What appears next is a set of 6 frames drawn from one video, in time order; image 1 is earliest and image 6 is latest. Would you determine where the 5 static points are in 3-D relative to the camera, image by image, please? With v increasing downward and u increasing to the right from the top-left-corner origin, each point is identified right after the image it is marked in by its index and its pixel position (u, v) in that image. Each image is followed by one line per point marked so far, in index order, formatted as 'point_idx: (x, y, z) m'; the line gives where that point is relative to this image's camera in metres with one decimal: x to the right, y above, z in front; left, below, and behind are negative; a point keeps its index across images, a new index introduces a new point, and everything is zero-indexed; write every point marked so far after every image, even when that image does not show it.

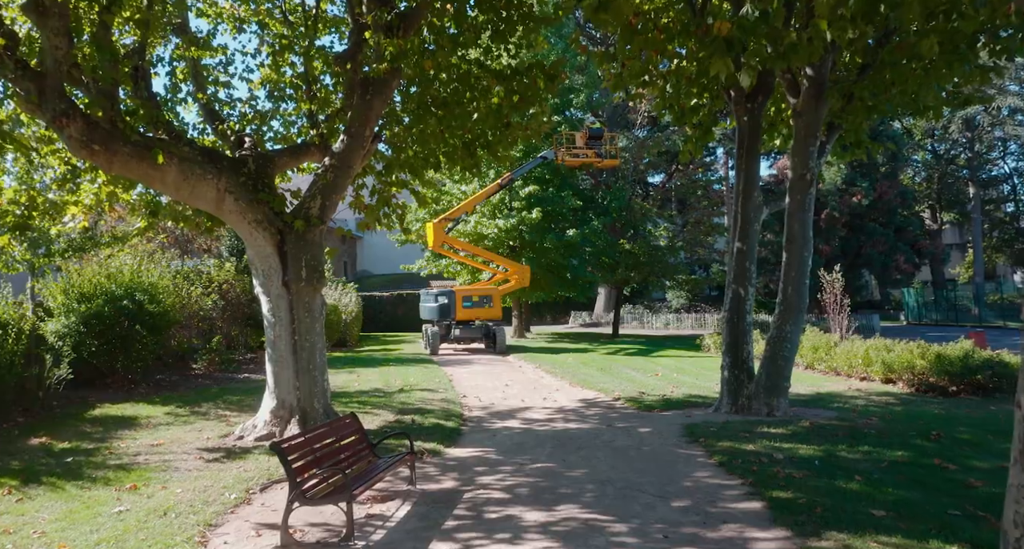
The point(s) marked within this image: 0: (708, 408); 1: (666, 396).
0: (+2.8, -1.9, +11.4) m
1: (+2.5, -1.9, +12.5) m
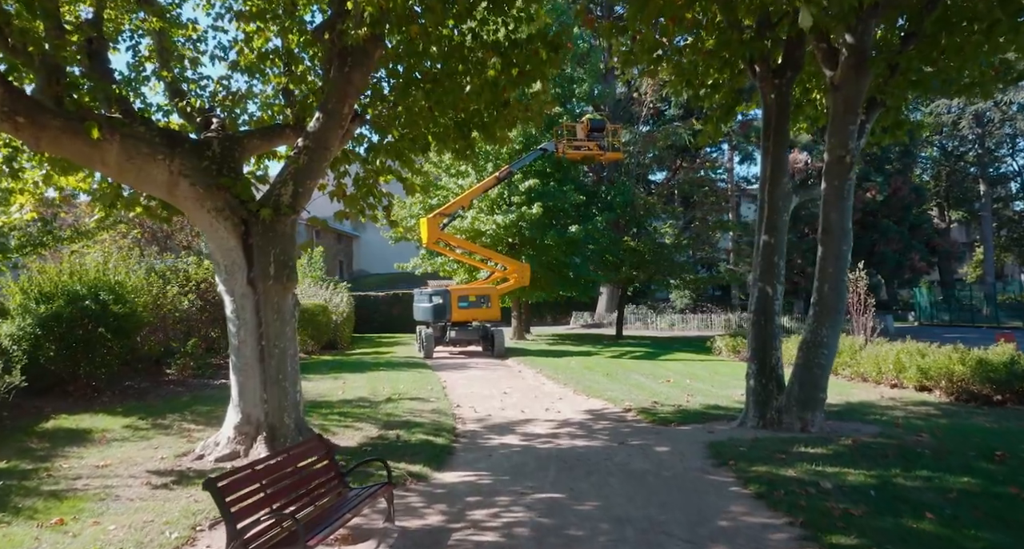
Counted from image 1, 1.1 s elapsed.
0: (+2.8, -1.9, +10.1) m
1: (+2.4, -1.9, +11.2) m
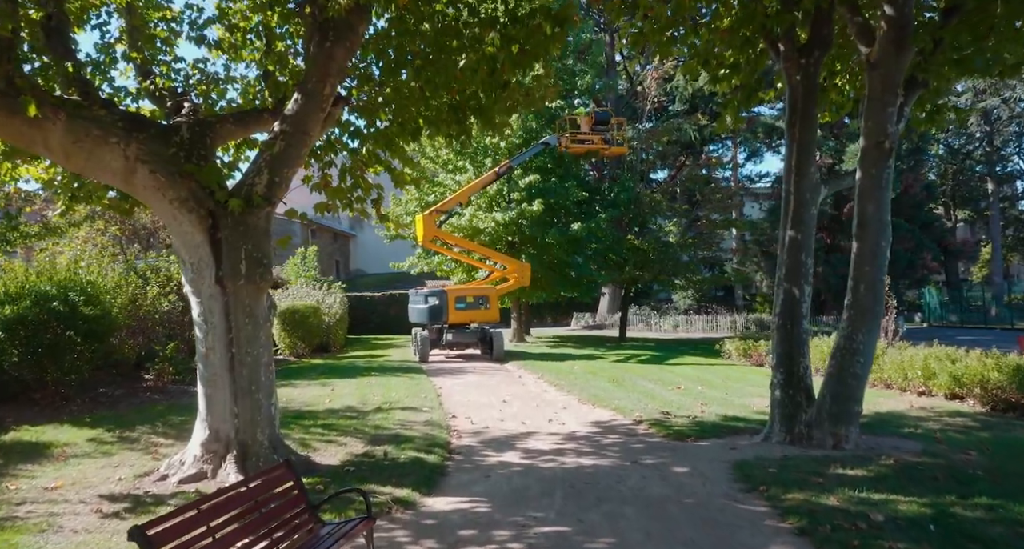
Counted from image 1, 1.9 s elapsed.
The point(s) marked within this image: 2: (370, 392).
0: (+2.8, -1.9, +9.2) m
1: (+2.4, -1.9, +10.3) m
2: (-2.3, -2.0, +13.1) m
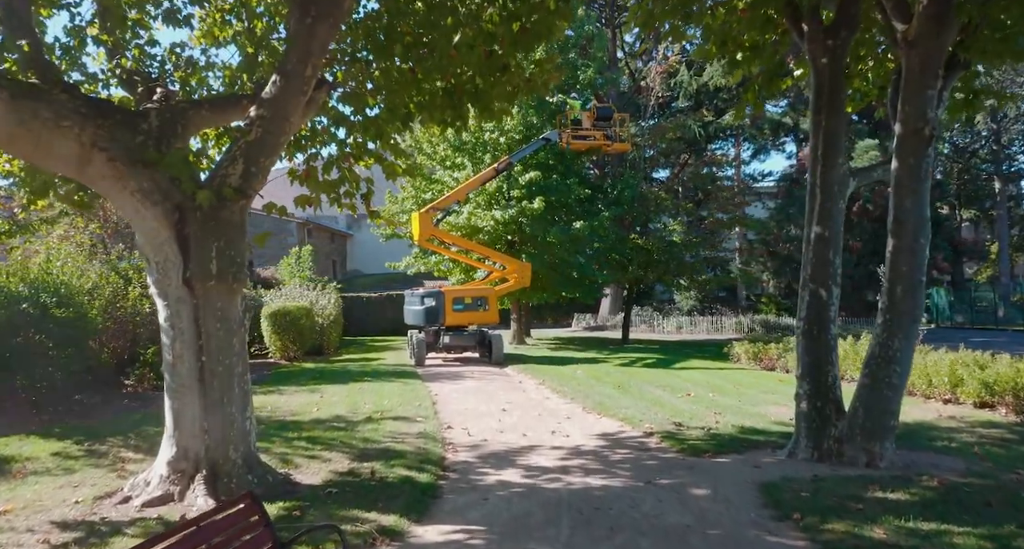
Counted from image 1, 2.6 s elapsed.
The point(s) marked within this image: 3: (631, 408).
0: (+2.8, -1.9, +8.4) m
1: (+2.4, -1.9, +9.5) m
2: (-2.3, -2.0, +12.3) m
3: (+1.7, -1.9, +11.4) m
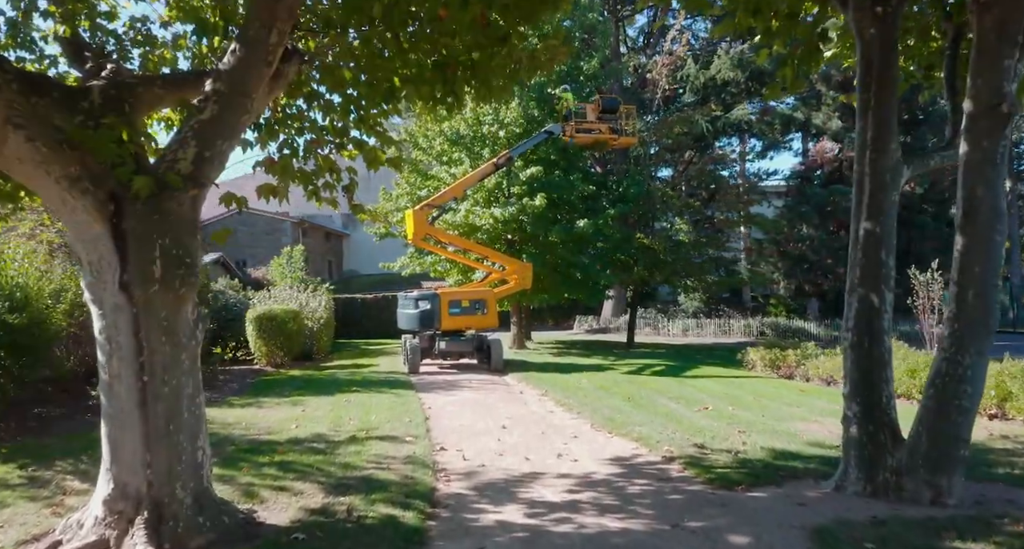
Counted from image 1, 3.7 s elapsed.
0: (+2.8, -1.9, +7.2) m
1: (+2.4, -1.9, +8.3) m
2: (-2.3, -2.0, +11.2) m
3: (+1.7, -1.9, +10.3) m
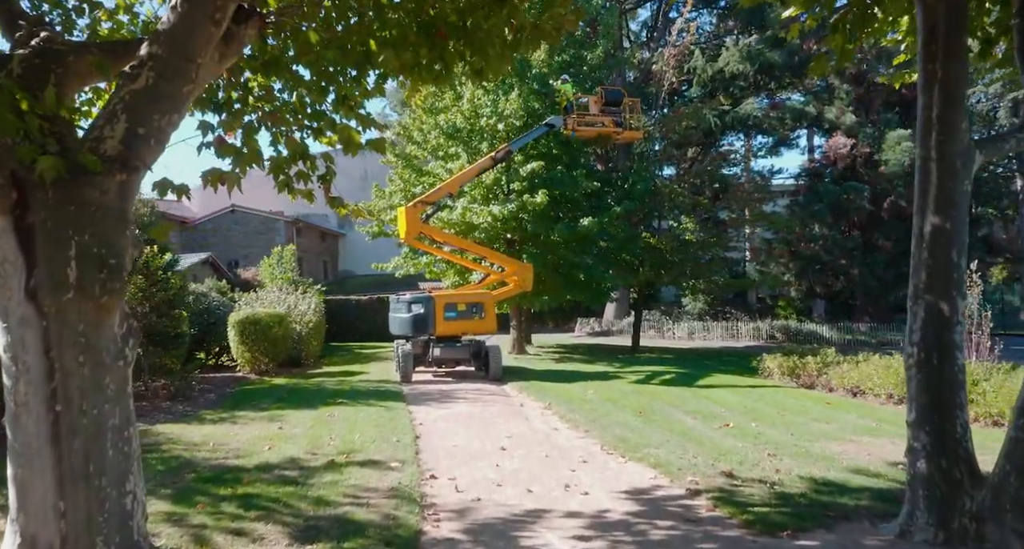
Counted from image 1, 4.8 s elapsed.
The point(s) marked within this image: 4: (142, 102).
0: (+2.8, -1.9, +6.1) m
1: (+2.4, -1.9, +7.2) m
2: (-2.3, -2.0, +10.0) m
3: (+1.7, -2.0, +9.1) m
4: (-2.4, +1.1, +5.2) m
